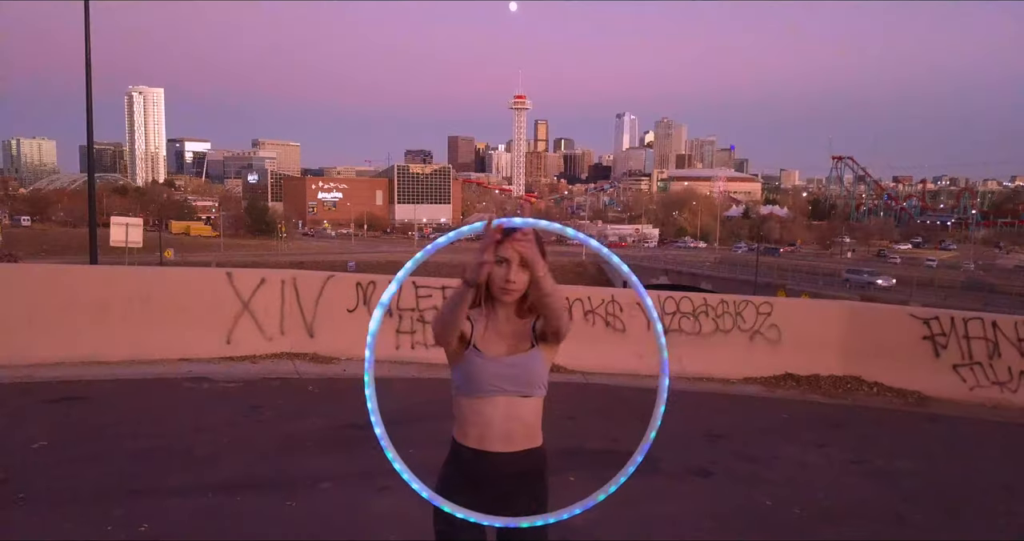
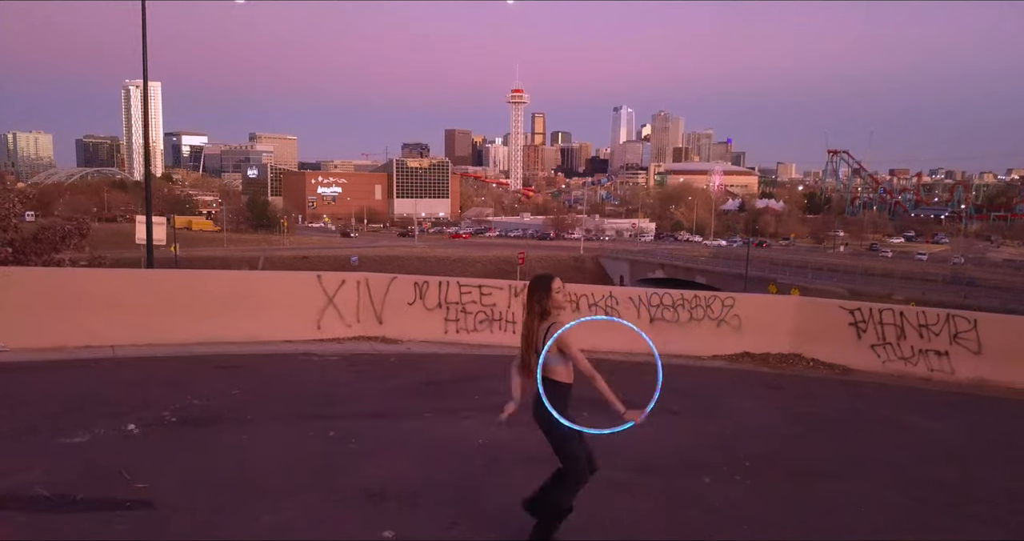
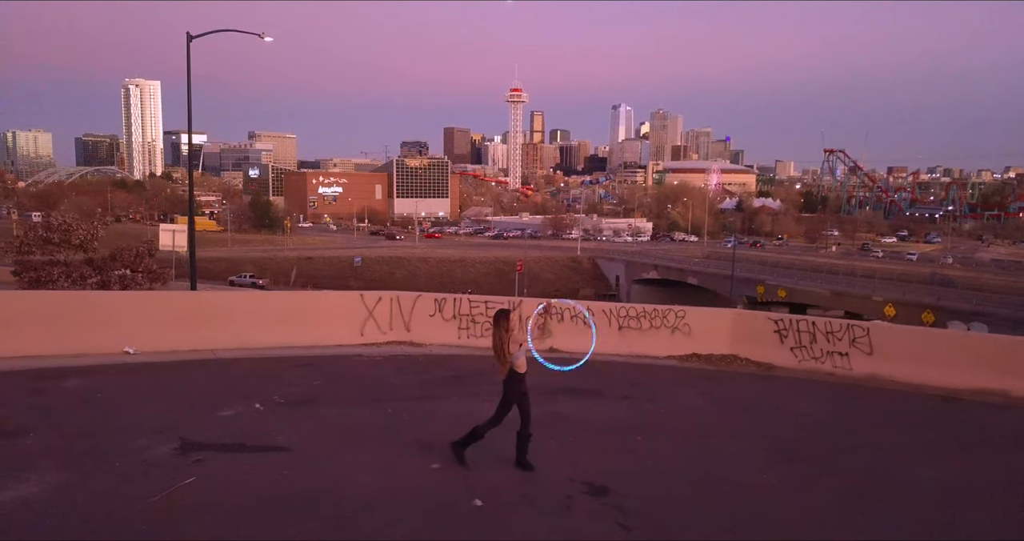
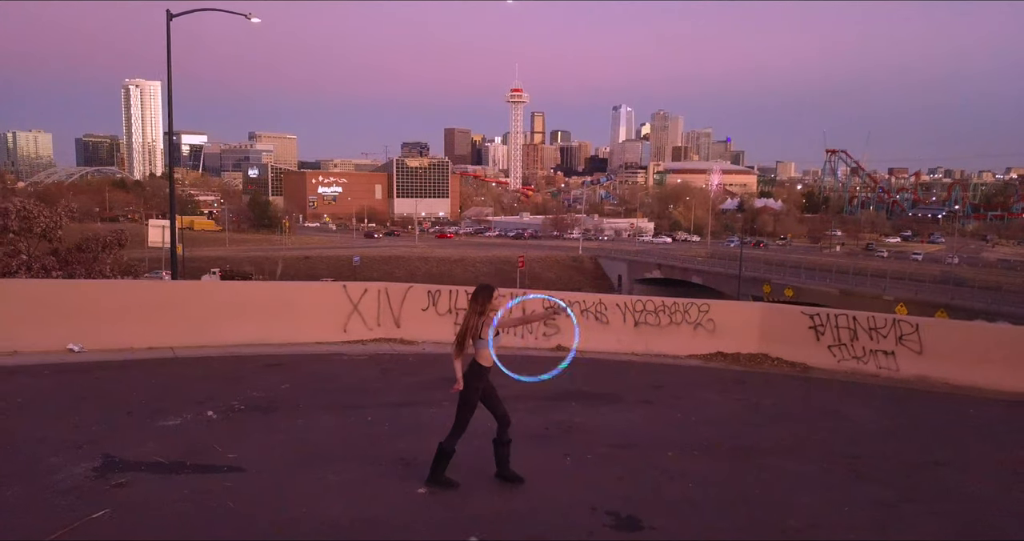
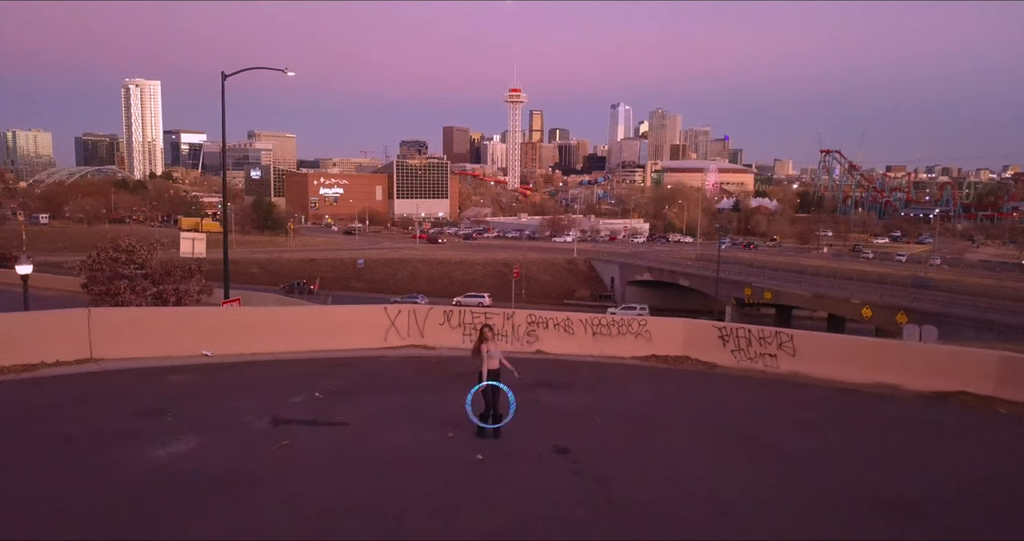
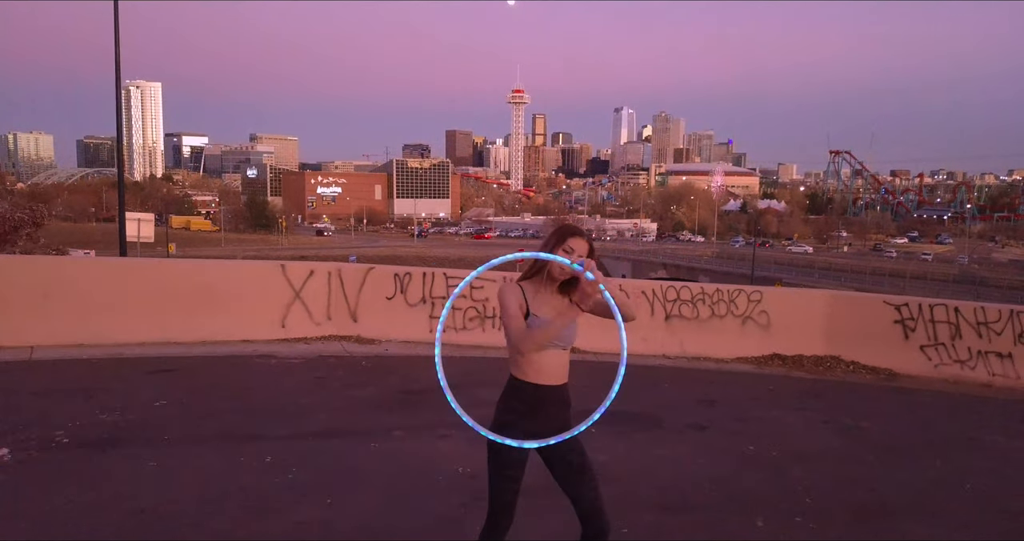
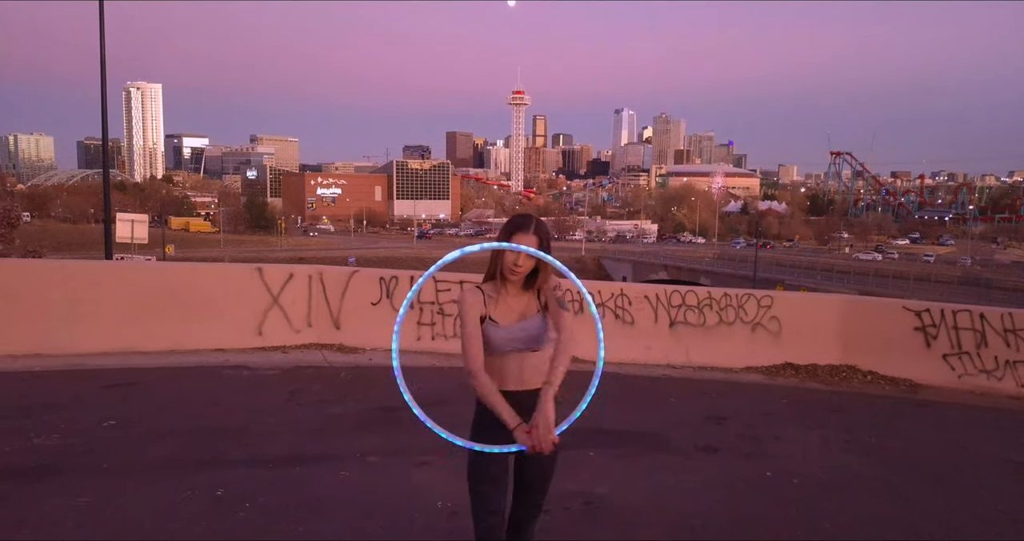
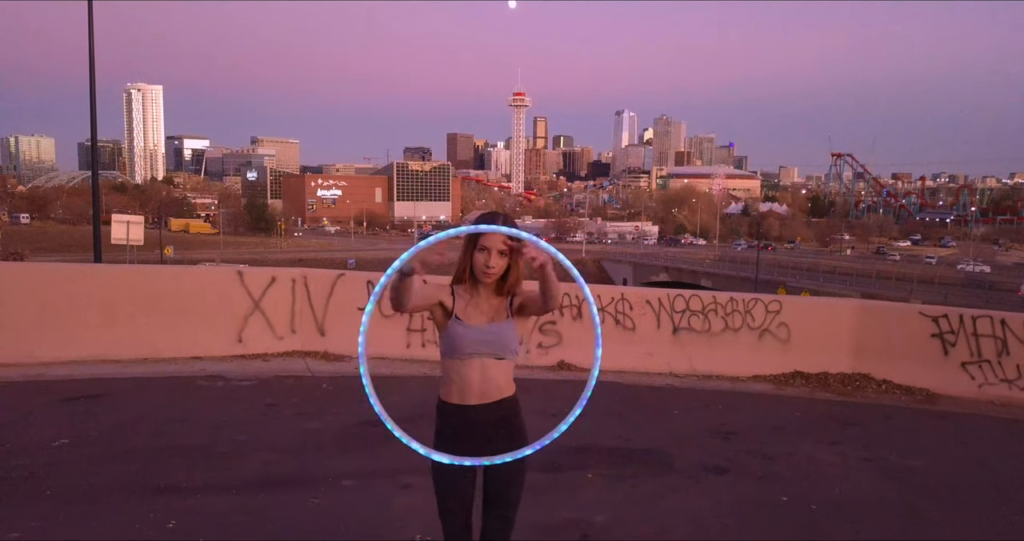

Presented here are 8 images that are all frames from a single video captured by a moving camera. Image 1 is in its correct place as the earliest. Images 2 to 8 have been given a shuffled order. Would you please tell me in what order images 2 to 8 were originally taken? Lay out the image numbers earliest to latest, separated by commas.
8, 7, 6, 2, 4, 3, 5
